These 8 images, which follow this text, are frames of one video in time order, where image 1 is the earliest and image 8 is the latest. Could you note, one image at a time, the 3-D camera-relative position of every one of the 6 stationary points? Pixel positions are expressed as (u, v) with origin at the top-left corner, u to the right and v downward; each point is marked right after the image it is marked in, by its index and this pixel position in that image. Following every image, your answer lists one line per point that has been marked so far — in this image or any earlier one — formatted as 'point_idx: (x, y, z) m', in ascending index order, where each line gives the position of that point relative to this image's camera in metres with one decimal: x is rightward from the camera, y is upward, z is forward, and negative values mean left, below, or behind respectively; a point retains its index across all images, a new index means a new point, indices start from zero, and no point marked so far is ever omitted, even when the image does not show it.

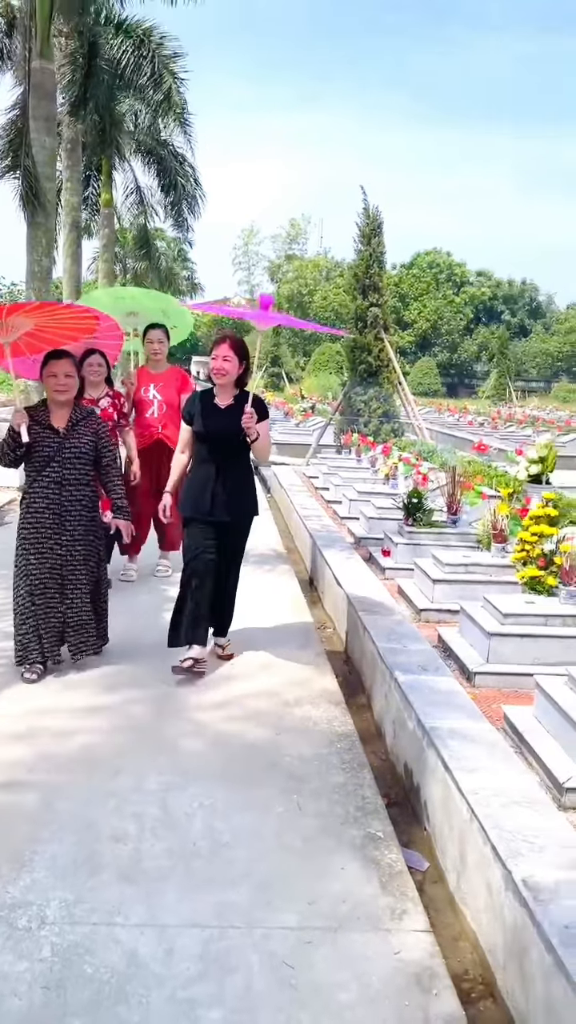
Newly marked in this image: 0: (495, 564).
0: (+1.2, -0.3, +4.9) m
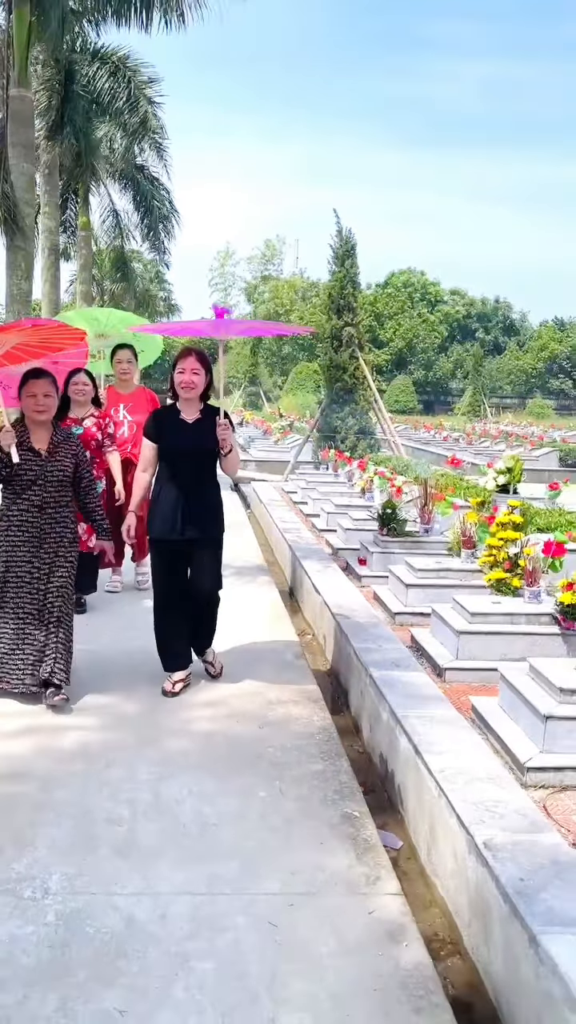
0: (+1.0, -0.3, +5.1) m
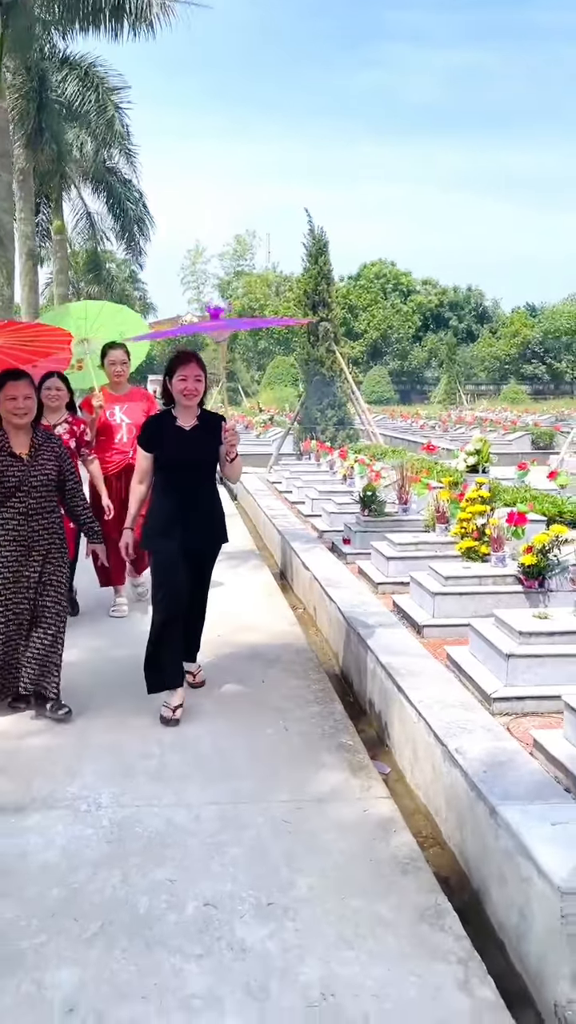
0: (+1.0, -0.2, +5.7) m
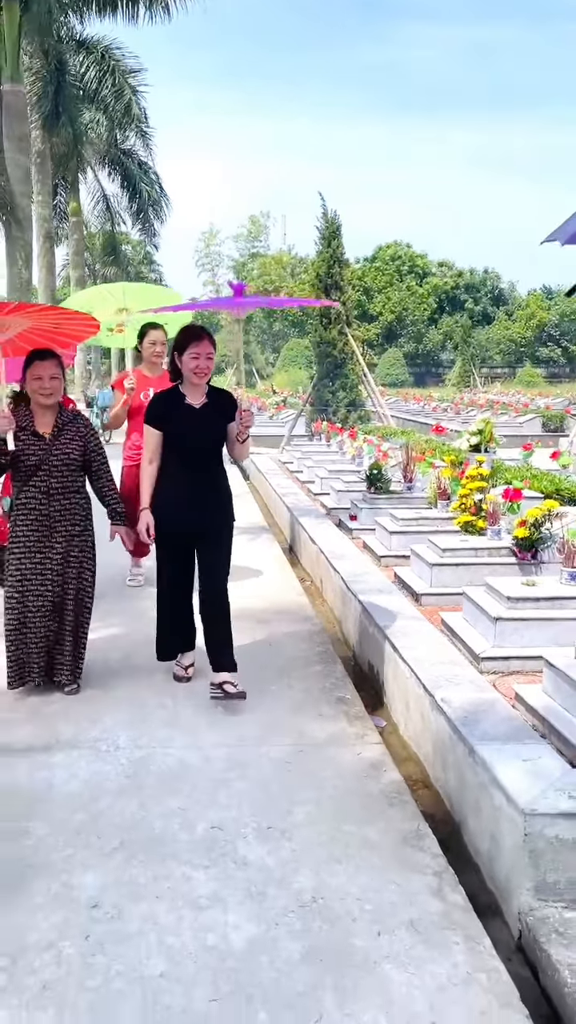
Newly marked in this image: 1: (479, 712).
0: (+1.0, 0.0, +5.9) m
1: (+0.7, -0.7, +3.0) m
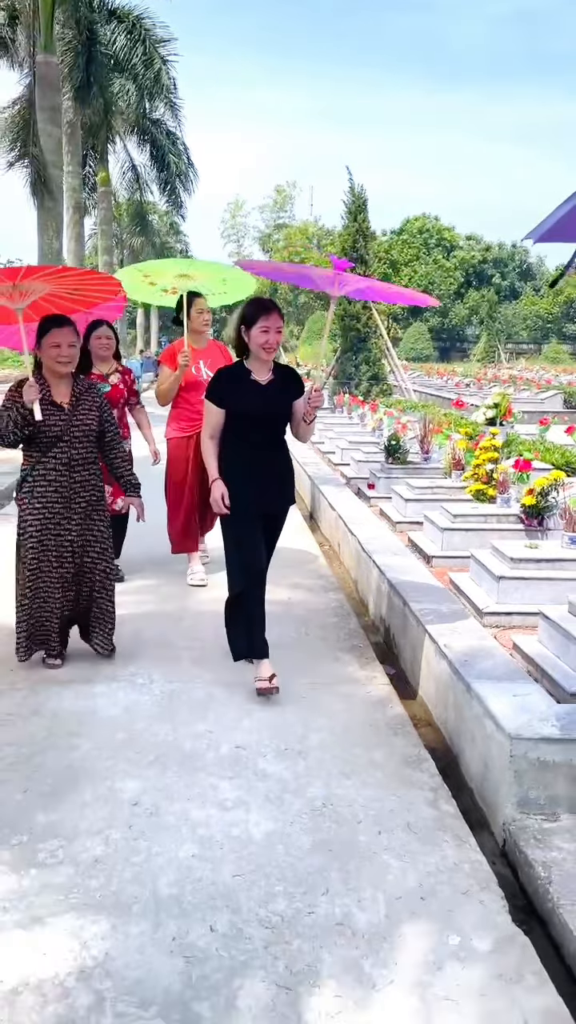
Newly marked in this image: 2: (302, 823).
0: (+1.2, +0.2, +6.2) m
1: (+0.7, -0.6, +3.3) m
2: (0.0, -0.9, +2.5) m
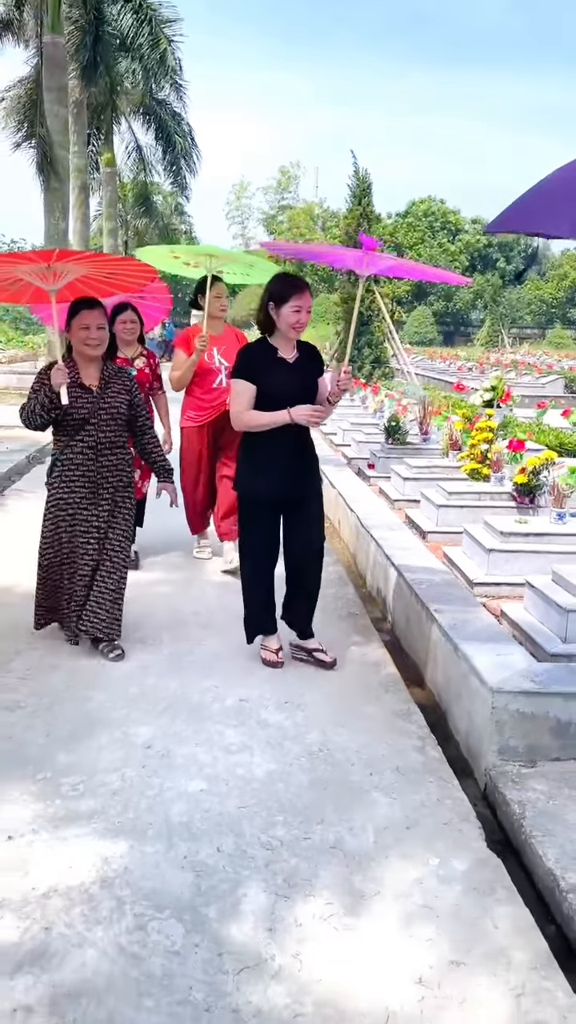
0: (+1.2, +0.3, +6.4) m
1: (+0.7, -0.4, +3.5) m
2: (0.0, -0.8, +2.7) m
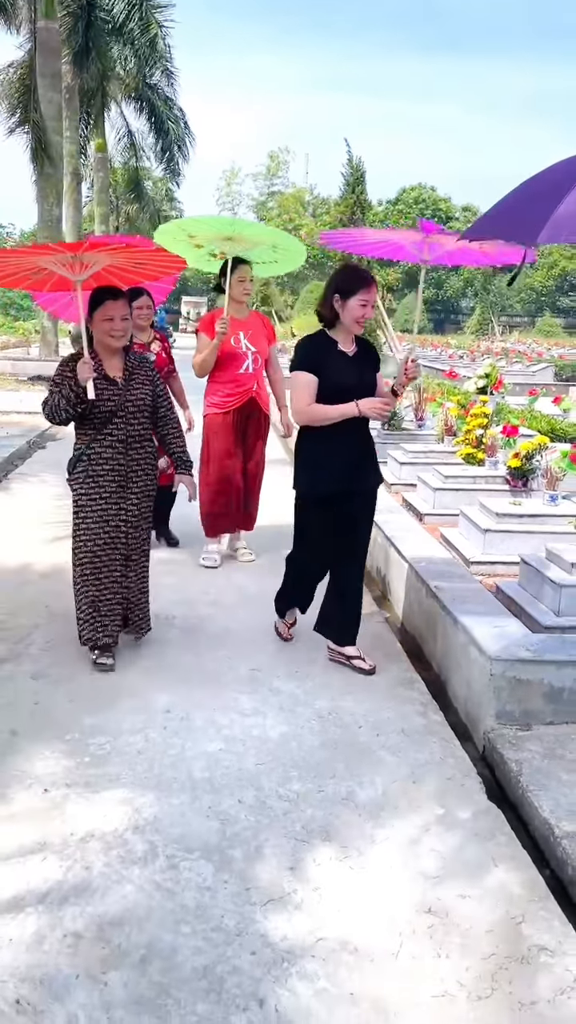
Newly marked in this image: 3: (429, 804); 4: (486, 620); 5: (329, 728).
0: (+1.2, +0.5, +6.6) m
1: (+0.8, -0.4, +3.7) m
2: (+0.1, -0.7, +2.9) m
3: (+0.4, -0.8, +2.5) m
4: (+0.8, -0.4, +3.4) m
5: (+0.1, -0.7, +2.9) m
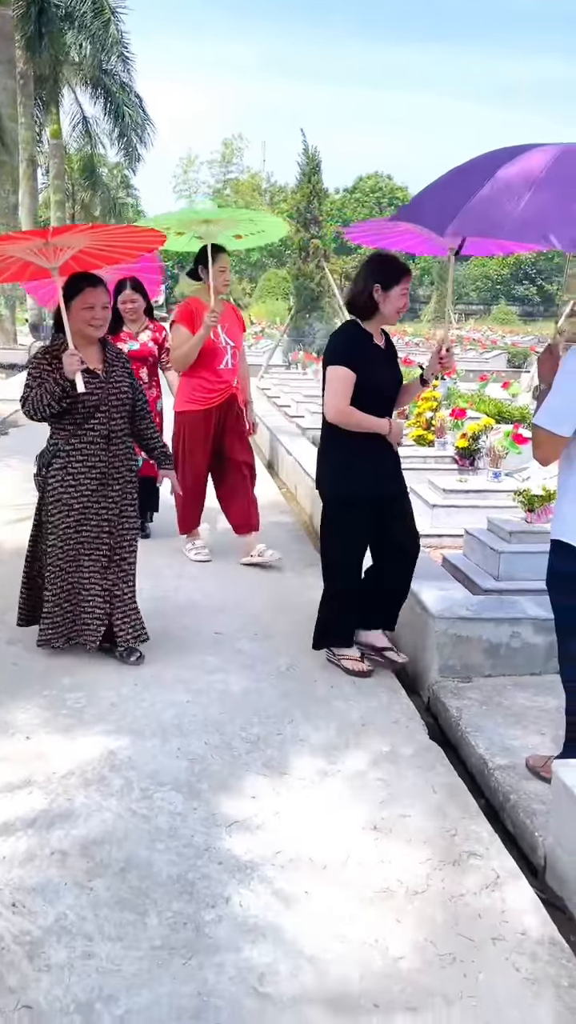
0: (+0.9, +0.6, +6.9) m
1: (+0.6, -0.2, +4.0) m
2: (-0.1, -0.6, +3.2) m
3: (+0.3, -0.7, +2.8) m
4: (+0.6, -0.3, +3.7) m
5: (0.0, -0.6, +3.2) m
